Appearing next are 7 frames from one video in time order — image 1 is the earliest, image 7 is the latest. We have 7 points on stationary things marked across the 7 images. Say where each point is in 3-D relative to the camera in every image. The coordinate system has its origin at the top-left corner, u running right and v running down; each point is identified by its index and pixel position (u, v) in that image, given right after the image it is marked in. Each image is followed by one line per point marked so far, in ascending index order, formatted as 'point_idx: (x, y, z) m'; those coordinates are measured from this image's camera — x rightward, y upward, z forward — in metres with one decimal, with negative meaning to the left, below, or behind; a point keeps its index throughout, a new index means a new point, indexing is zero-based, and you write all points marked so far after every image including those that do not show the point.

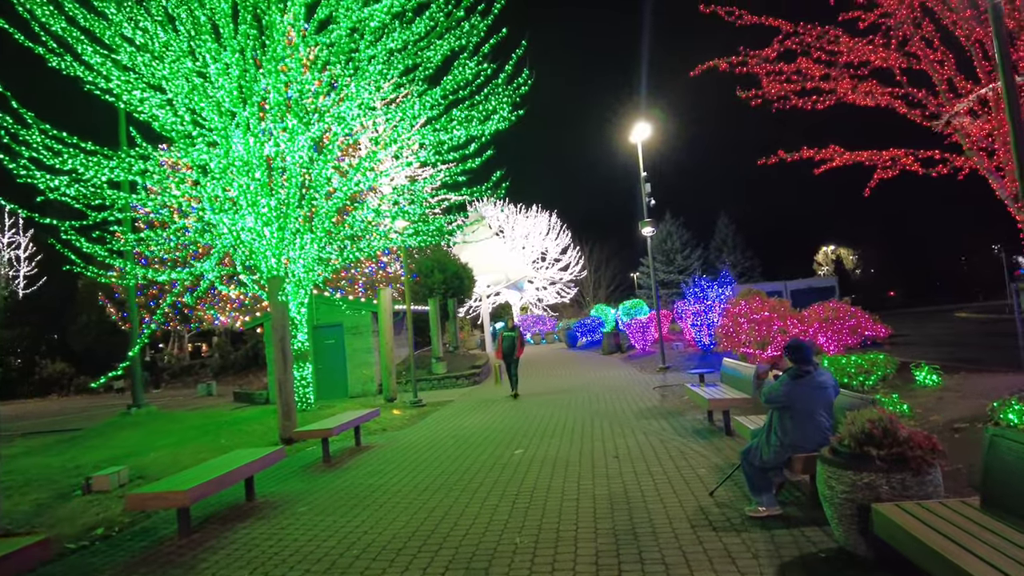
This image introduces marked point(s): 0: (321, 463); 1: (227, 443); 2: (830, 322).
0: (-2.6, -2.4, +8.9) m
1: (-4.6, -2.5, +10.5) m
2: (+6.2, -0.7, +12.7) m
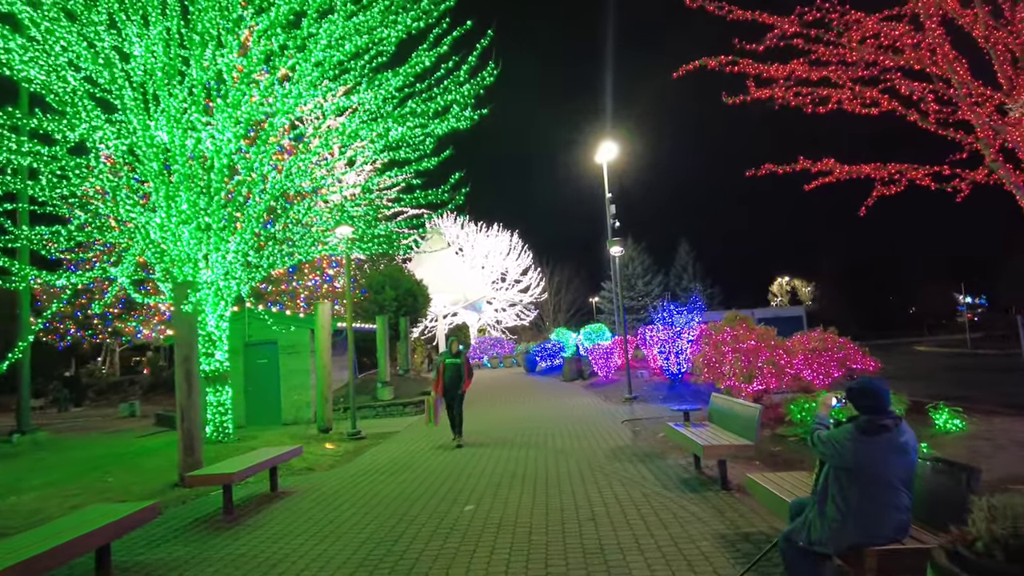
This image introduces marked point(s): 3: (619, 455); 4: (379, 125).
0: (-3.2, -2.5, +7.1) m
1: (-5.3, -2.6, +8.6) m
2: (+5.4, -1.2, +11.5) m
3: (+1.6, -2.4, +9.3) m
4: (-2.5, +3.0, +12.0) m
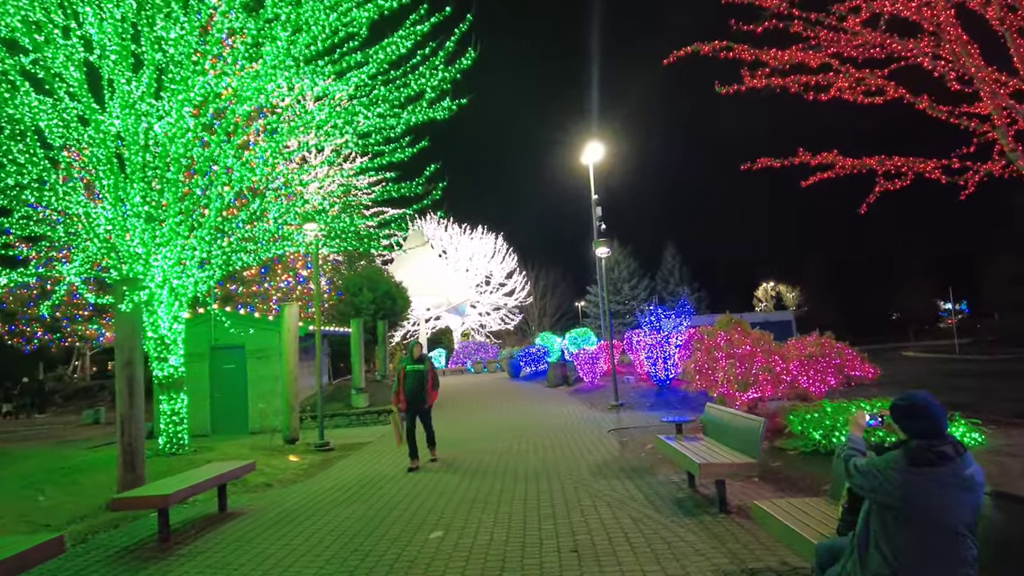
0: (-3.4, -2.4, +6.2) m
1: (-5.6, -2.6, +7.7) m
2: (+5.0, -1.2, +10.9) m
3: (+1.3, -2.4, +8.6) m
4: (-2.8, +3.0, +11.2) m
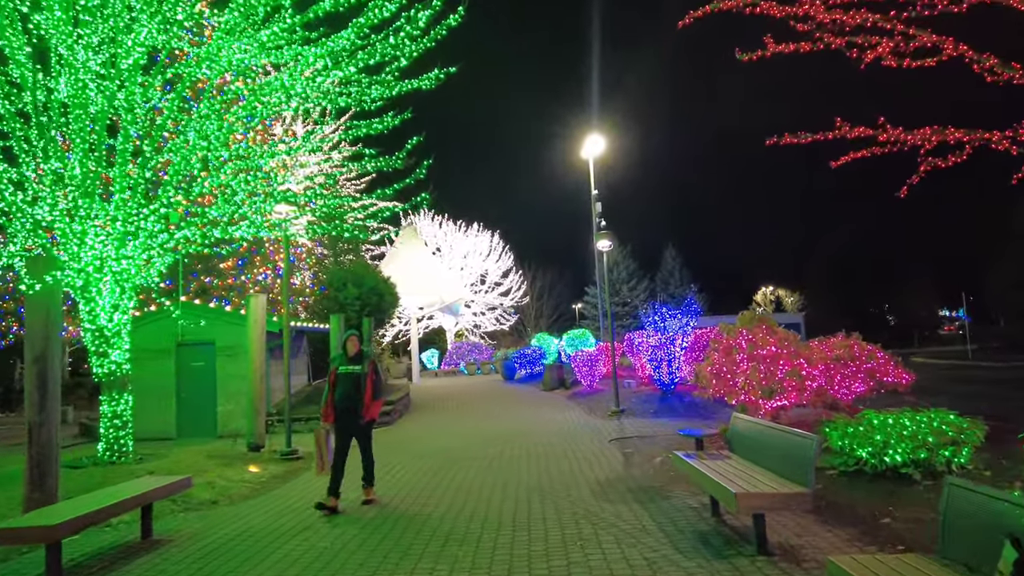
0: (-3.6, -2.3, +4.9) m
1: (-5.7, -2.3, +6.4) m
2: (+4.9, -1.1, +9.6) m
3: (+1.1, -2.3, +7.3) m
4: (-2.9, +3.2, +10.0) m
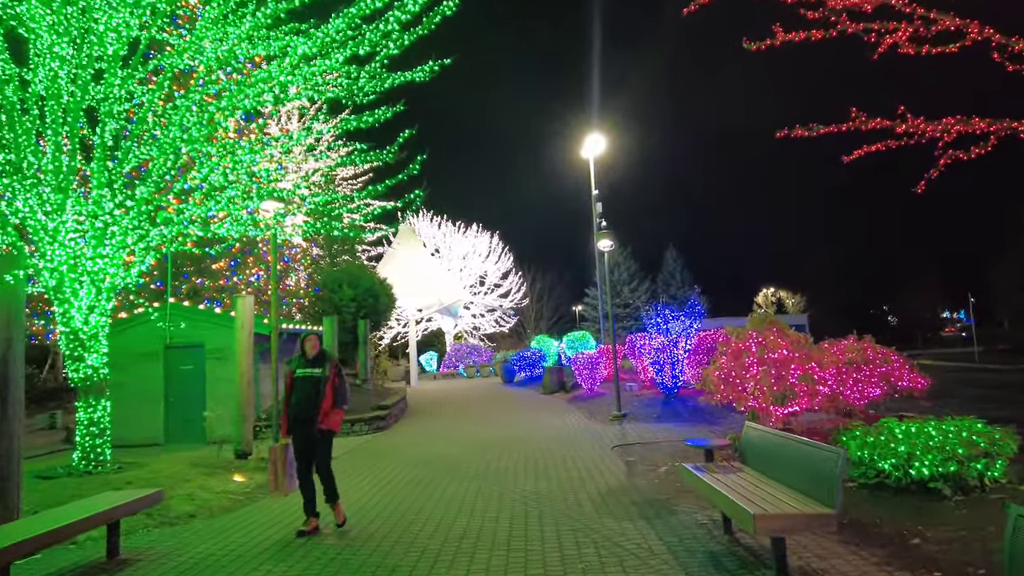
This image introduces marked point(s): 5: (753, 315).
0: (-3.6, -2.2, +4.5) m
1: (-5.7, -2.3, +5.9) m
2: (+4.8, -1.1, +9.2) m
3: (+1.1, -2.3, +6.9) m
4: (-2.9, +3.2, +9.5) m
5: (+3.3, -0.4, +8.8) m
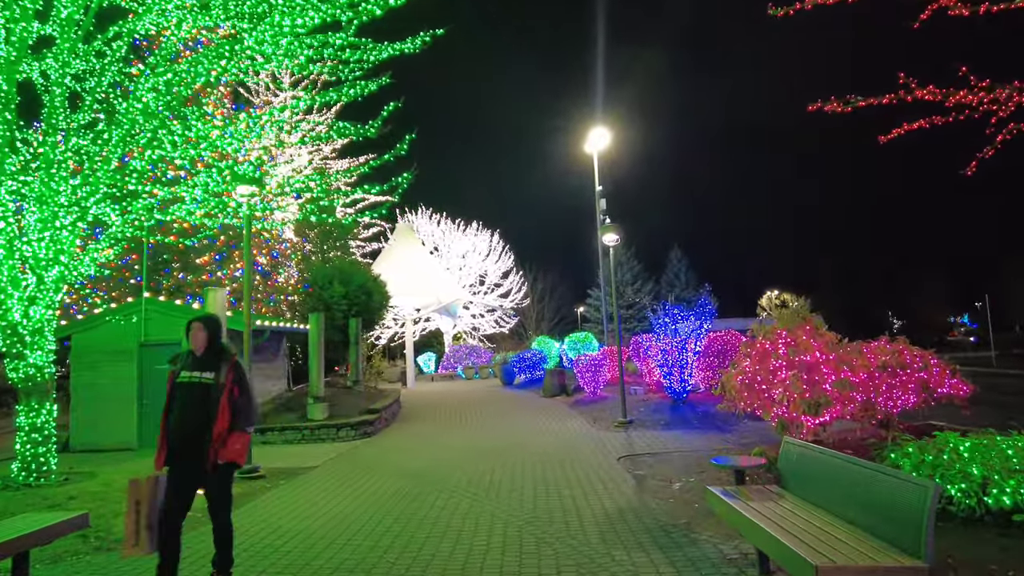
0: (-3.7, -2.1, +3.5) m
1: (-5.8, -2.2, +5.0) m
2: (+4.8, -1.1, +8.2) m
3: (+1.0, -2.2, +5.9) m
4: (-3.0, +3.3, +8.6) m
5: (+3.2, -0.3, +7.8) m
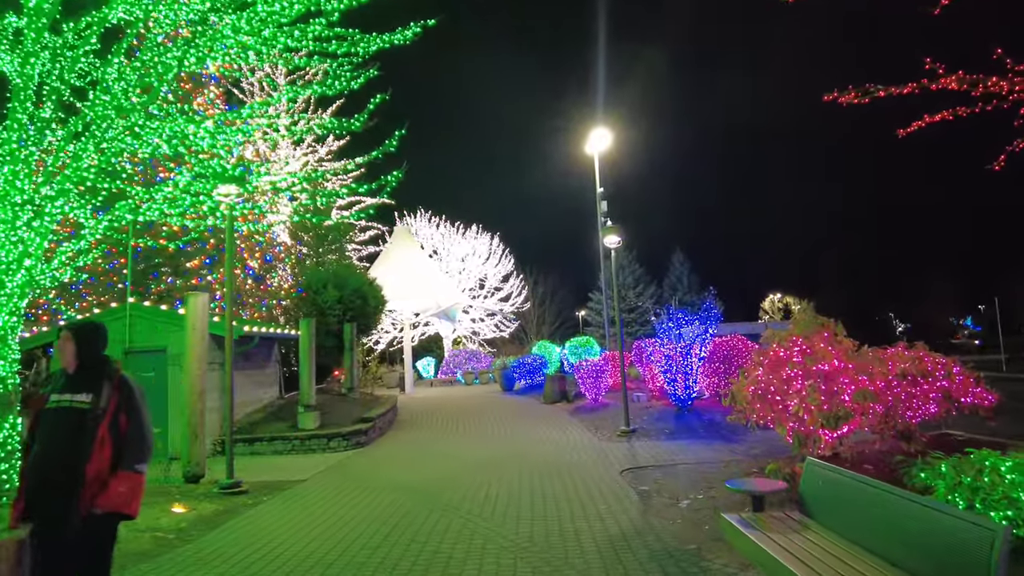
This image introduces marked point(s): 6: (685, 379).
0: (-3.7, -2.2, +3.0) m
1: (-5.9, -2.2, +4.5) m
2: (+4.7, -1.1, +7.7) m
3: (+1.0, -2.2, +5.4) m
4: (-3.0, +3.2, +8.1) m
5: (+3.2, -0.3, +7.3) m
6: (+3.9, -2.0, +14.6) m
